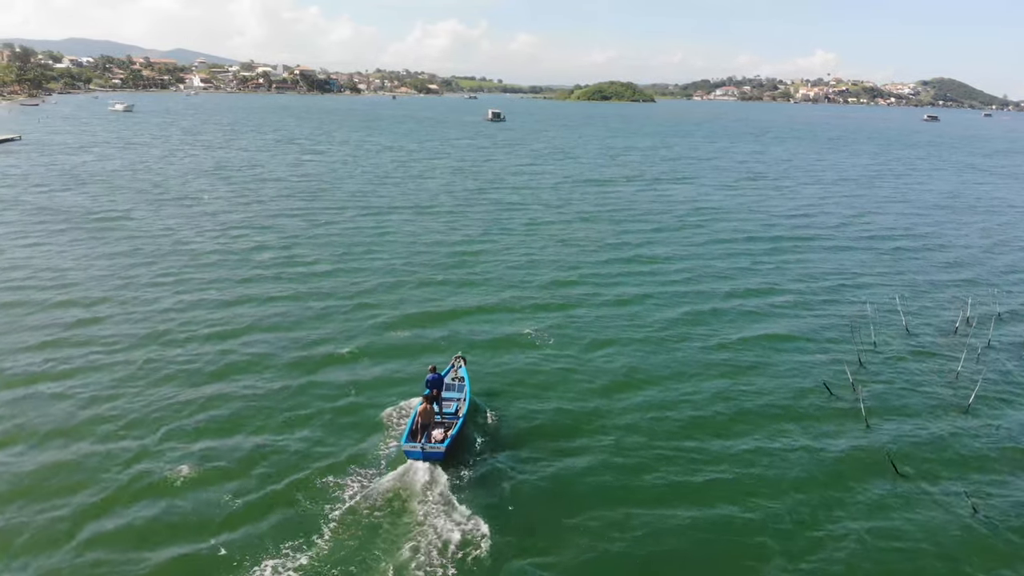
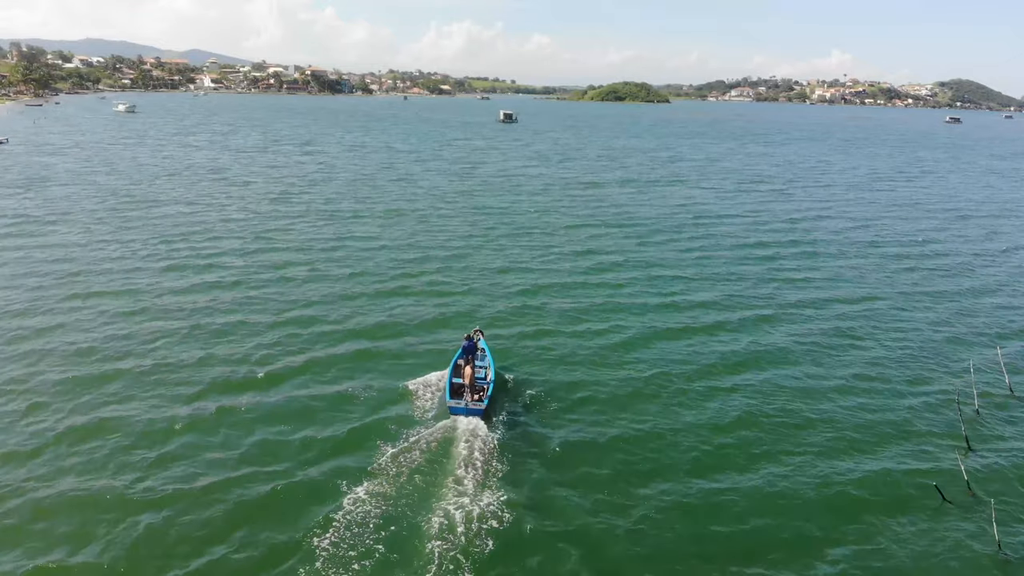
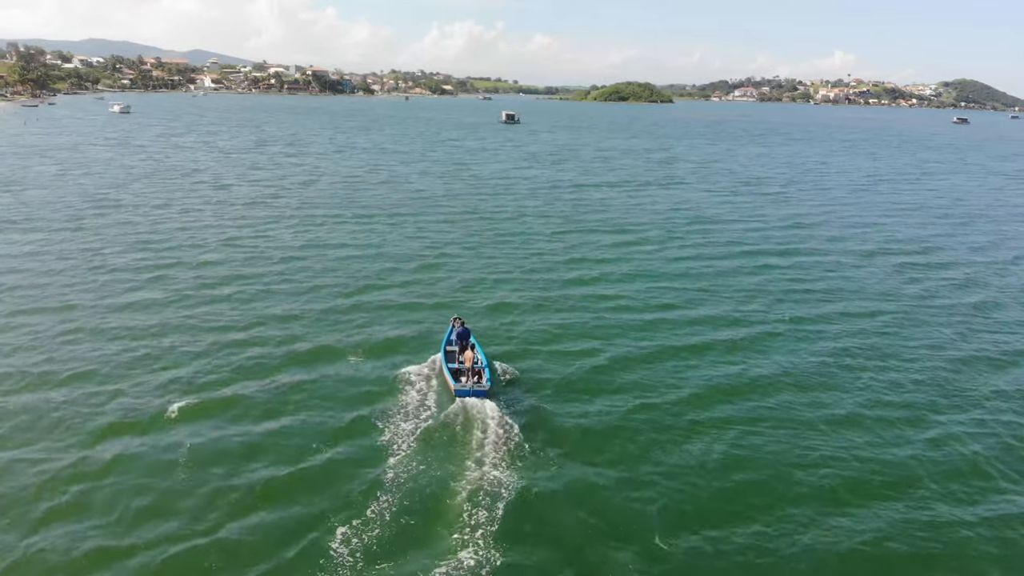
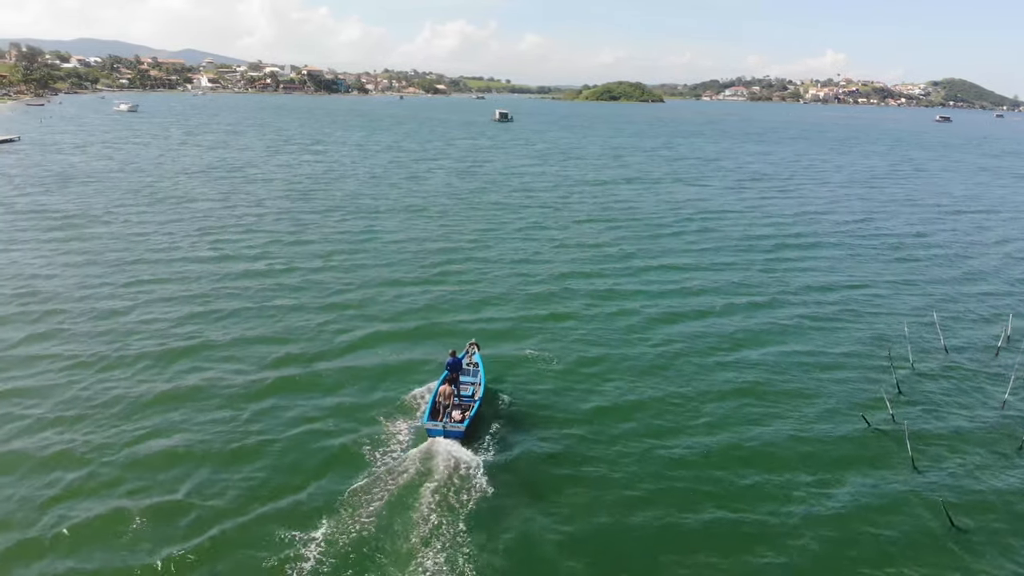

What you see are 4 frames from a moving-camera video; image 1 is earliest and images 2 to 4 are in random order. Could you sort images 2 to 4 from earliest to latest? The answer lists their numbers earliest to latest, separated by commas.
4, 2, 3
